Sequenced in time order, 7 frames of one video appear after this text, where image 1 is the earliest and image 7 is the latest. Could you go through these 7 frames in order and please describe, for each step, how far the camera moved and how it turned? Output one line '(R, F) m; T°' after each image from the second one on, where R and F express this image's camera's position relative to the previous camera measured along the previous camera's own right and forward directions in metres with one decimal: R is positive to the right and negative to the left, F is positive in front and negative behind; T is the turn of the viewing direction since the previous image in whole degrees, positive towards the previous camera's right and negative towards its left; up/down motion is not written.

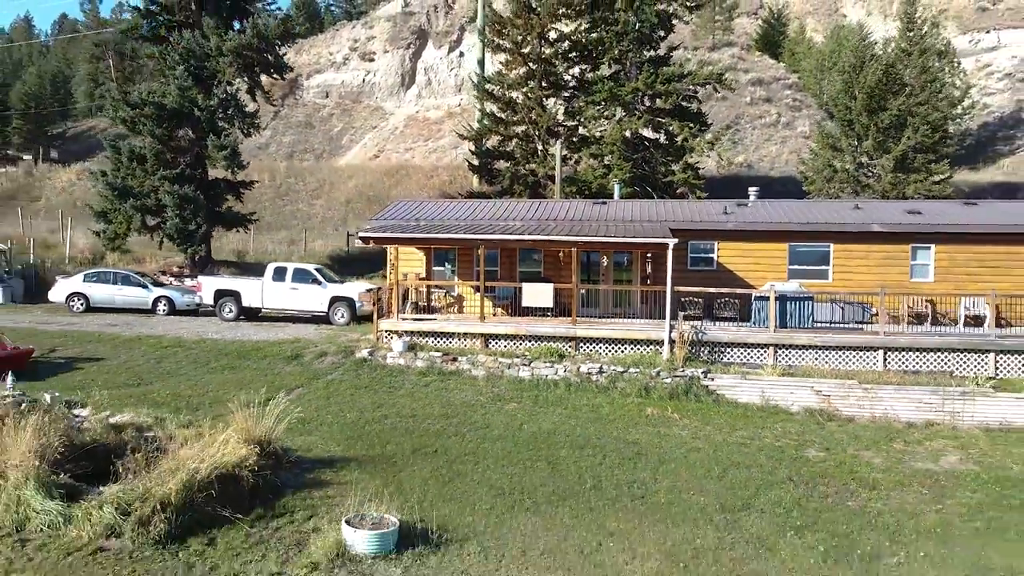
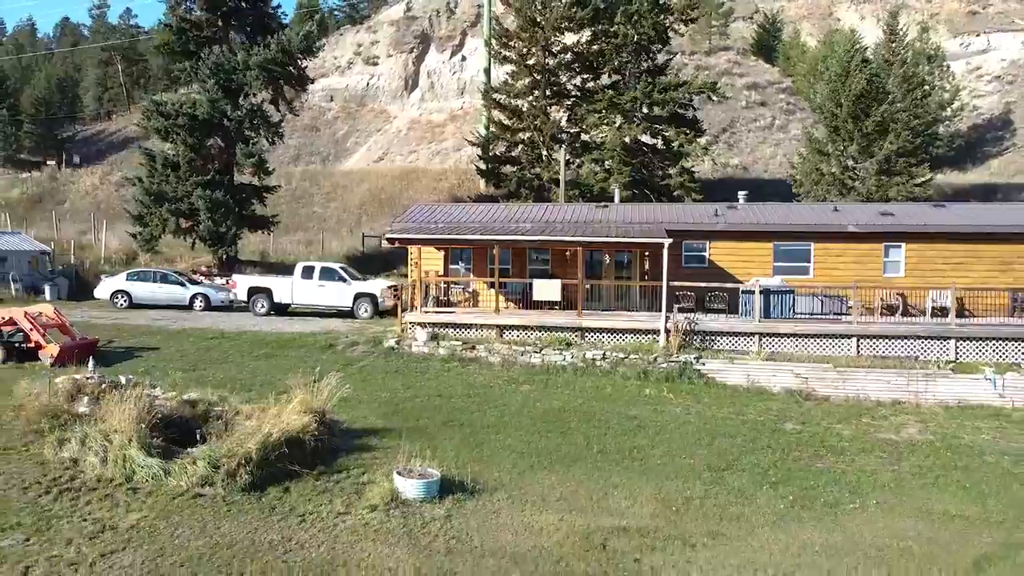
(-0.3, -1.8) m; 0°
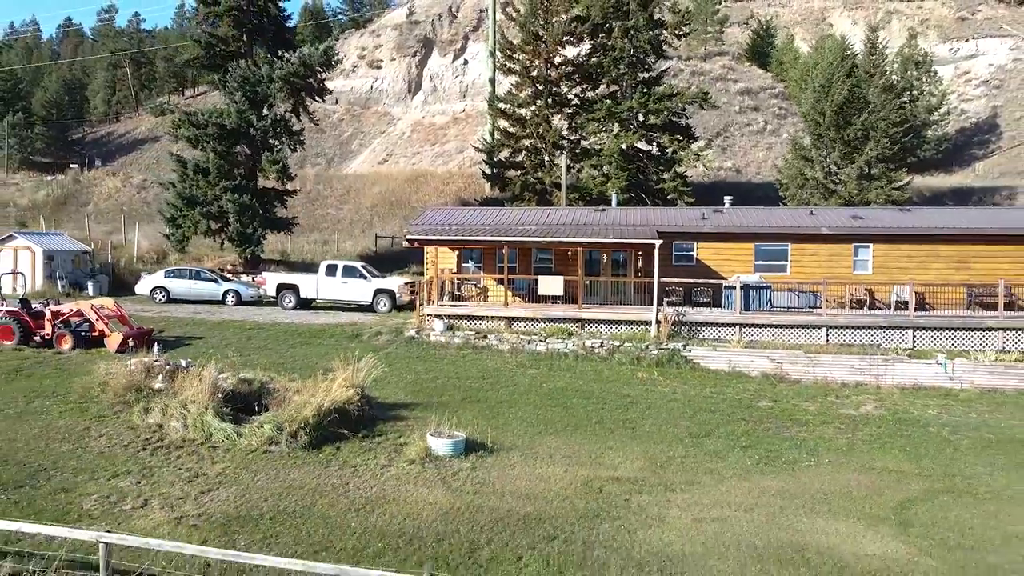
(-0.2, -2.1) m; 0°
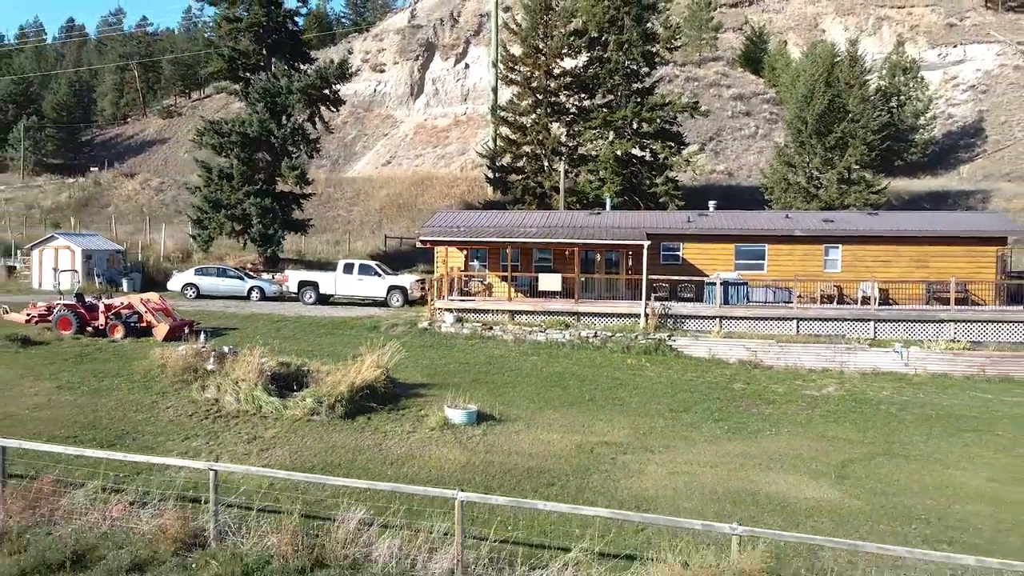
(-0.1, -2.2) m; 0°
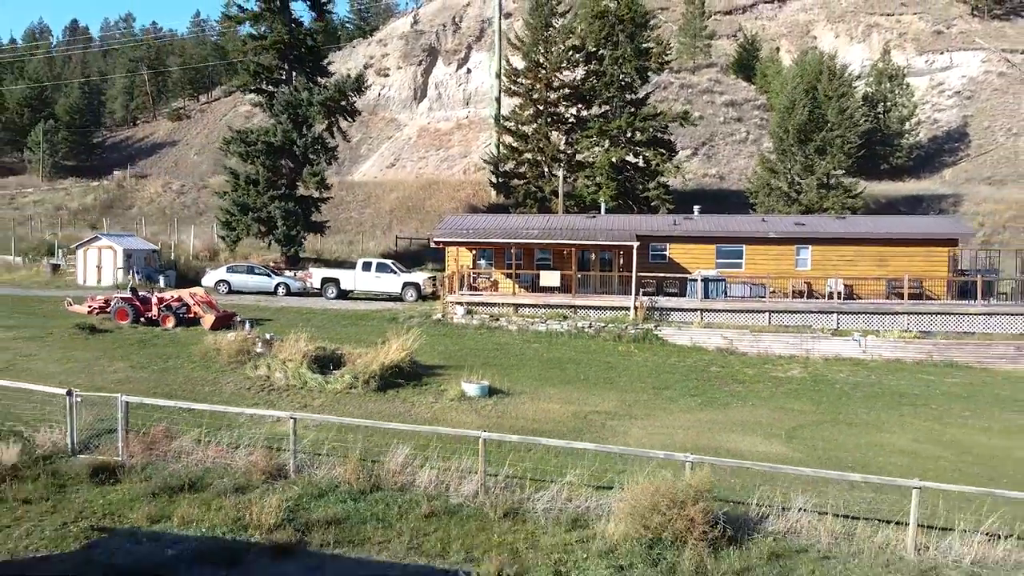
(-0.1, -2.7) m; 0°
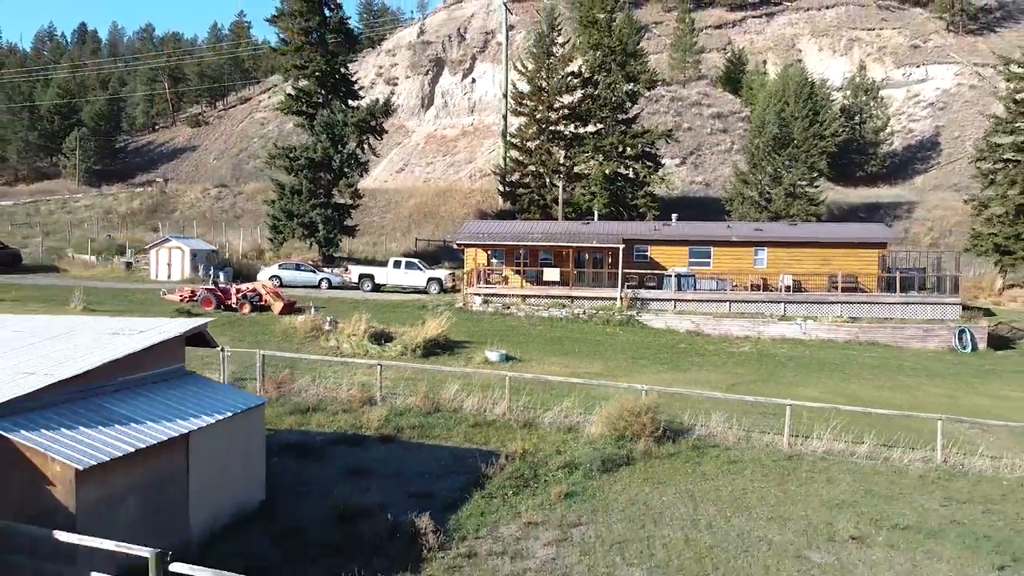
(-0.3, -5.5) m; 0°
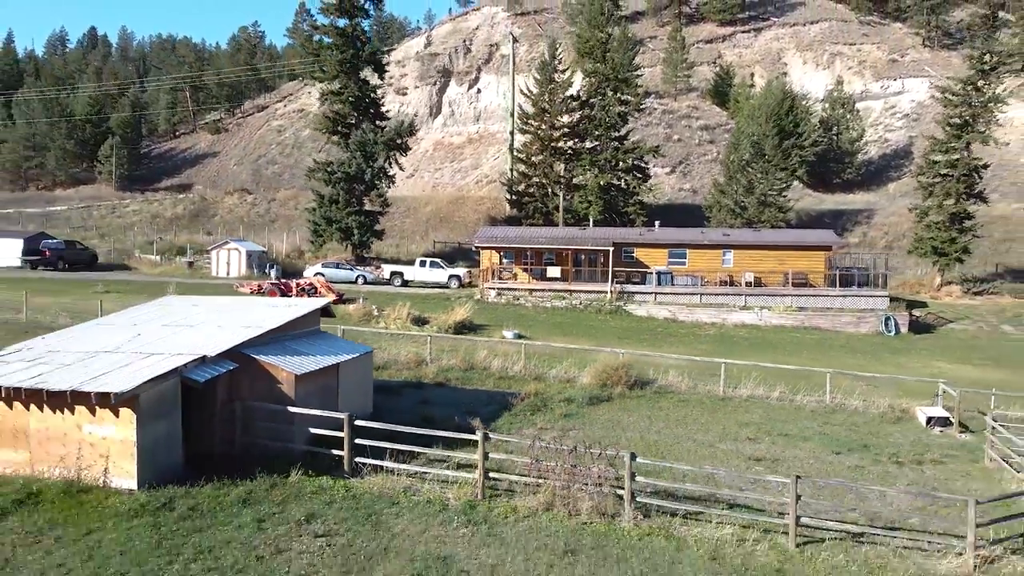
(-0.4, -6.3) m; 0°
